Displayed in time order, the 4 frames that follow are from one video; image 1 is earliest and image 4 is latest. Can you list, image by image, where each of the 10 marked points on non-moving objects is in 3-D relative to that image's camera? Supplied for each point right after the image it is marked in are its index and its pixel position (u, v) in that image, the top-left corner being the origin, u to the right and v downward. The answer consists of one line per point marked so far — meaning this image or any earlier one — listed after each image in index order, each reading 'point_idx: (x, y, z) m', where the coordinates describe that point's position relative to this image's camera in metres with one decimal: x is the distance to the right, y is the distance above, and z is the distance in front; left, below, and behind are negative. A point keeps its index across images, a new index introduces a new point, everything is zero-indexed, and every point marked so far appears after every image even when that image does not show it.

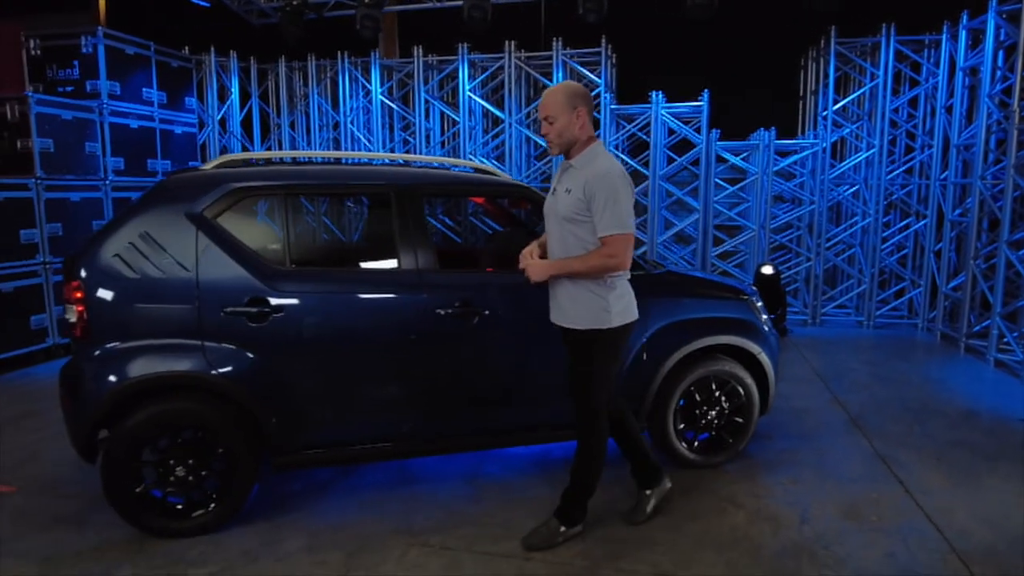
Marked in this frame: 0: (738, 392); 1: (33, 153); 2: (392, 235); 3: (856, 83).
0: (+1.3, -0.6, +4.0) m
1: (-4.3, +1.2, +6.2) m
2: (-0.6, +0.3, +3.5) m
3: (+4.0, +2.4, +8.2) m
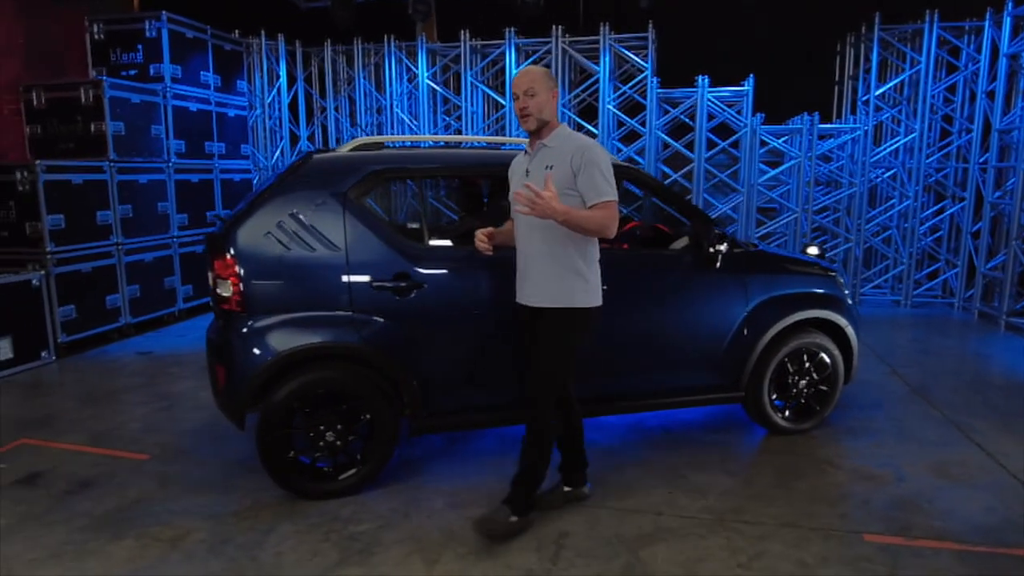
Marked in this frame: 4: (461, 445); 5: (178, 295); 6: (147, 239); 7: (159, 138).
0: (+1.9, -0.4, +4.2) m
1: (-3.7, +1.4, +6.3) m
2: (0.0, +0.4, +3.7) m
3: (+4.6, +2.6, +8.4) m
4: (-0.3, -0.9, +4.0) m
5: (-3.4, -0.1, +7.2) m
6: (-3.6, +0.5, +6.8) m
7: (-3.5, +1.5, +7.0) m
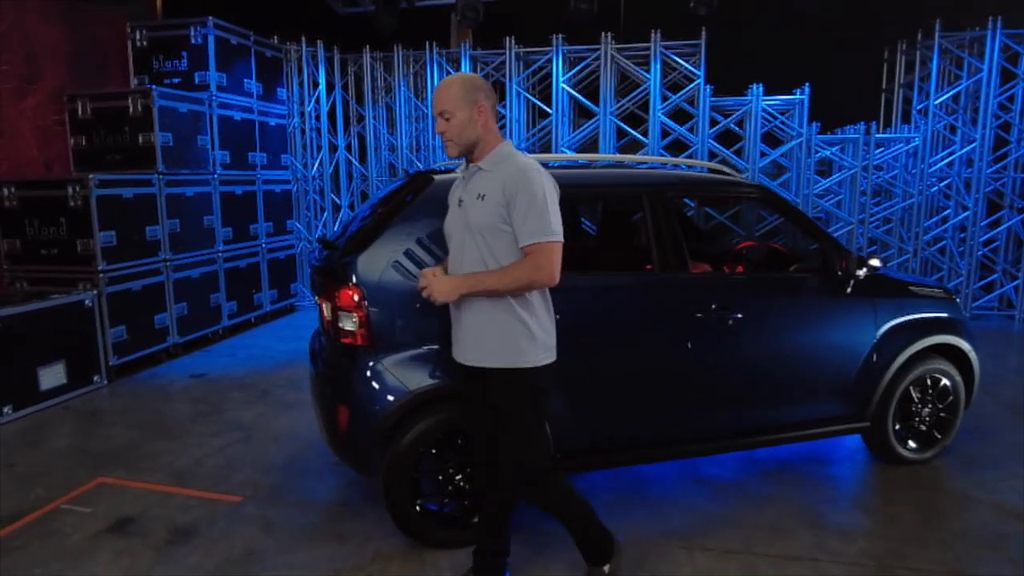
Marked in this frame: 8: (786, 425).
0: (+2.5, -0.6, +4.0) m
1: (-3.1, +1.2, +6.1) m
2: (+0.7, +0.2, +3.5) m
3: (+5.1, +2.5, +8.2) m
4: (+0.3, -1.0, +3.8) m
5: (-2.9, -0.2, +6.9) m
6: (-3.0, +0.3, +6.6) m
7: (-2.9, +1.3, +6.7) m
8: (+1.5, -0.7, +3.7) m
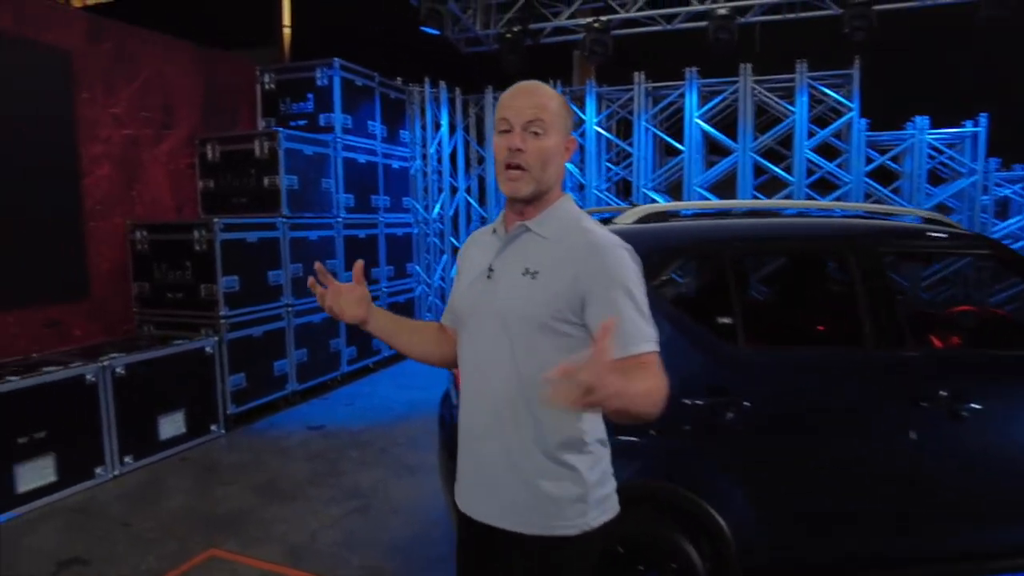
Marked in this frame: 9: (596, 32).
0: (+3.2, -0.9, +3.0) m
1: (-2.0, +0.8, +6.0) m
2: (+1.4, -0.1, +2.8) m
3: (+6.5, +1.9, +7.0) m
4: (+1.0, -1.4, +3.1) m
5: (-1.7, -0.7, +6.7) m
6: (-1.8, -0.1, +6.4) m
7: (-1.7, +0.9, +6.6) m
8: (+2.2, -1.1, +2.9) m
9: (+0.9, +2.7, +7.5) m
